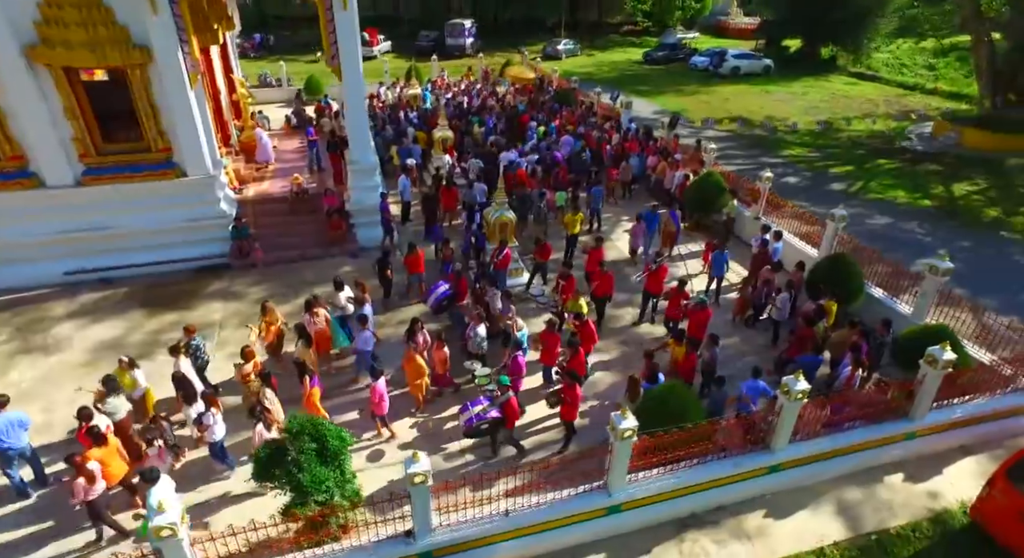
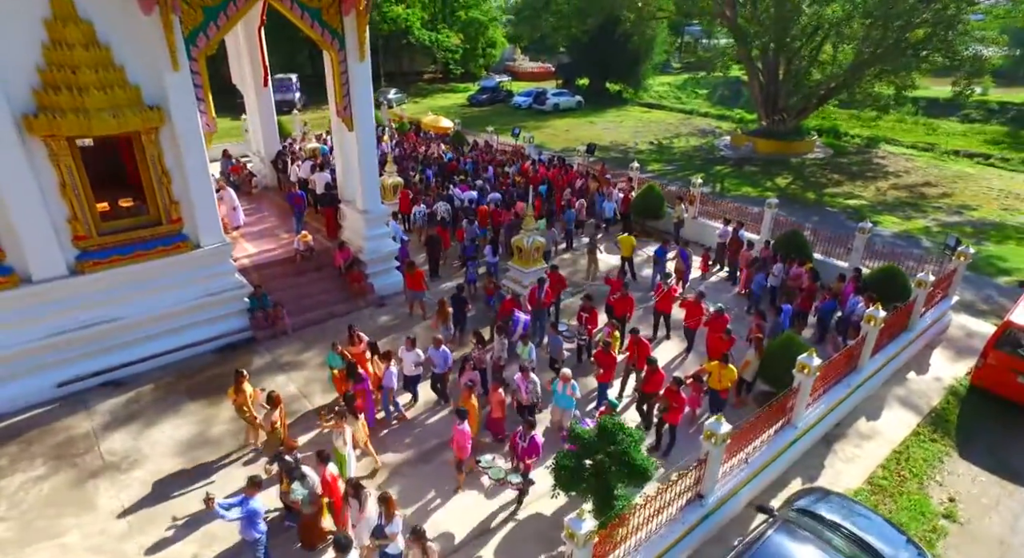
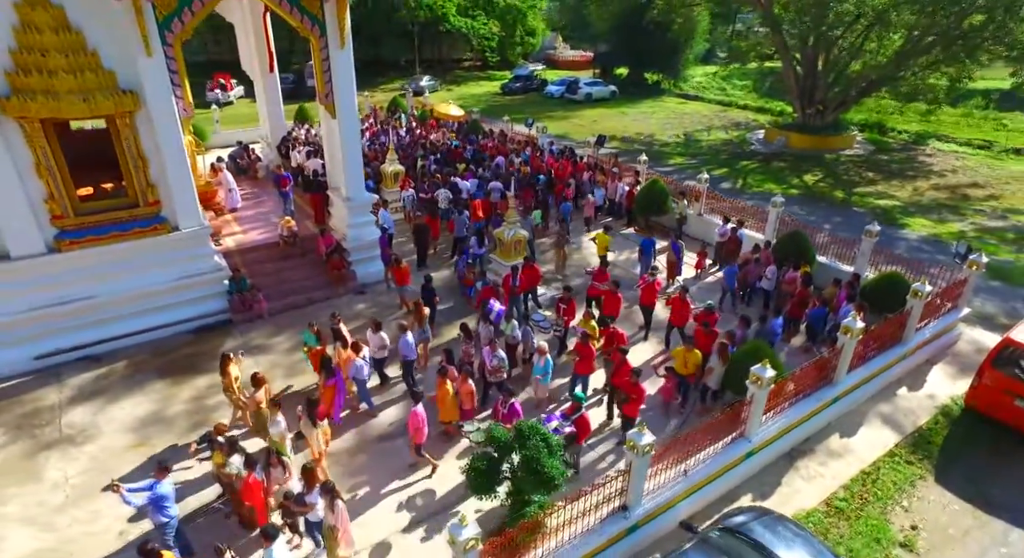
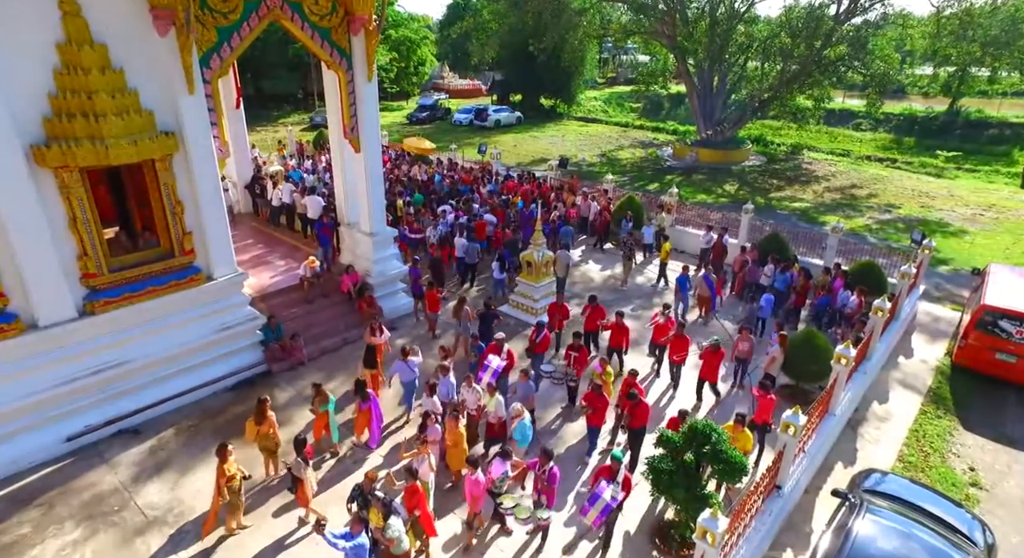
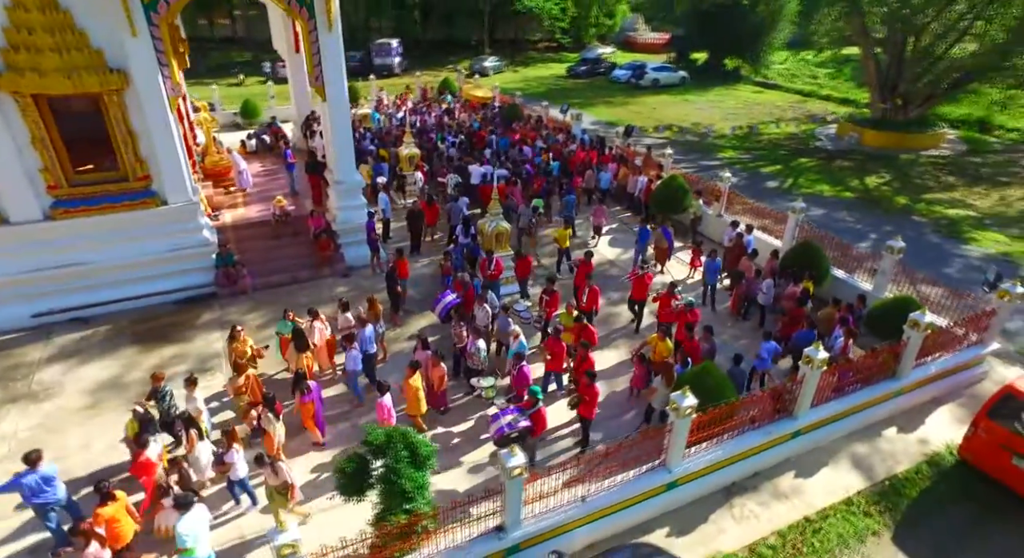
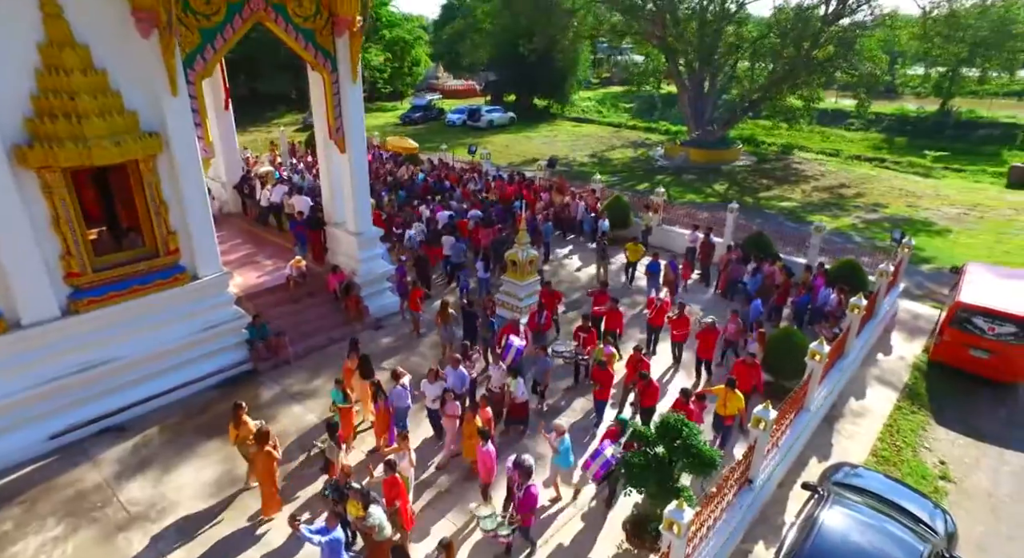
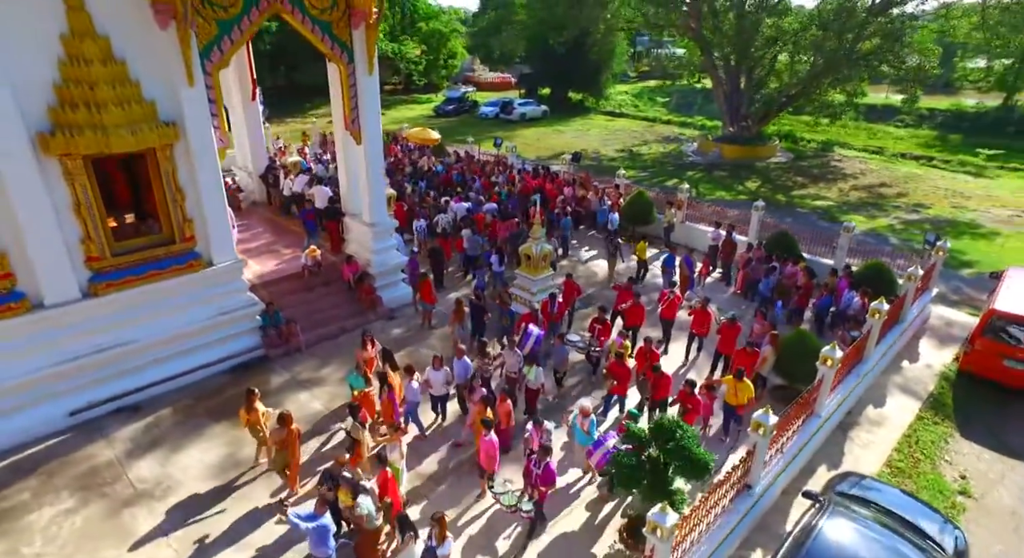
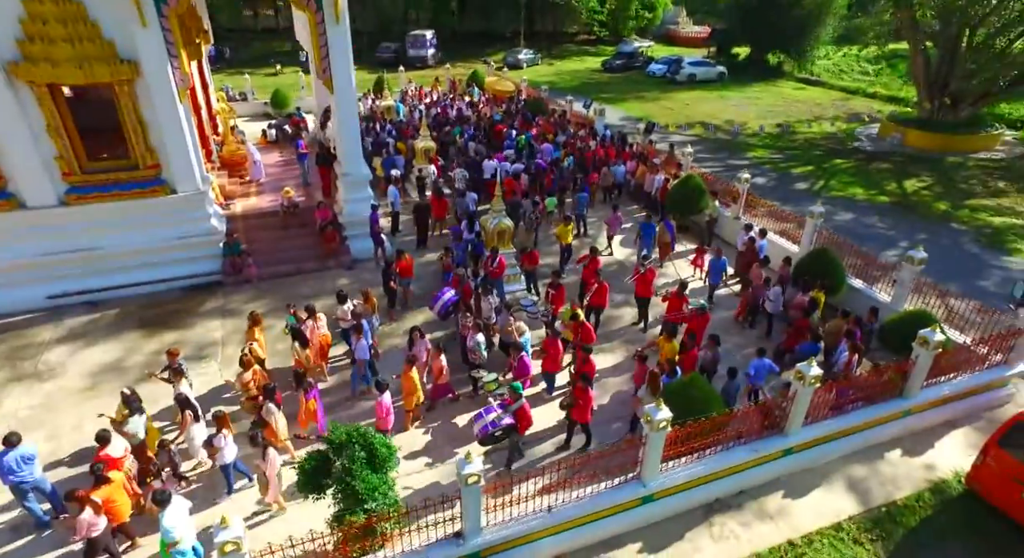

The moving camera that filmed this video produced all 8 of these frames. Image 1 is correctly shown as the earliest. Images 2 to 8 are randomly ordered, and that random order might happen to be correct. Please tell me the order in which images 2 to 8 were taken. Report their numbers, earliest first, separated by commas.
8, 5, 3, 2, 7, 6, 4
